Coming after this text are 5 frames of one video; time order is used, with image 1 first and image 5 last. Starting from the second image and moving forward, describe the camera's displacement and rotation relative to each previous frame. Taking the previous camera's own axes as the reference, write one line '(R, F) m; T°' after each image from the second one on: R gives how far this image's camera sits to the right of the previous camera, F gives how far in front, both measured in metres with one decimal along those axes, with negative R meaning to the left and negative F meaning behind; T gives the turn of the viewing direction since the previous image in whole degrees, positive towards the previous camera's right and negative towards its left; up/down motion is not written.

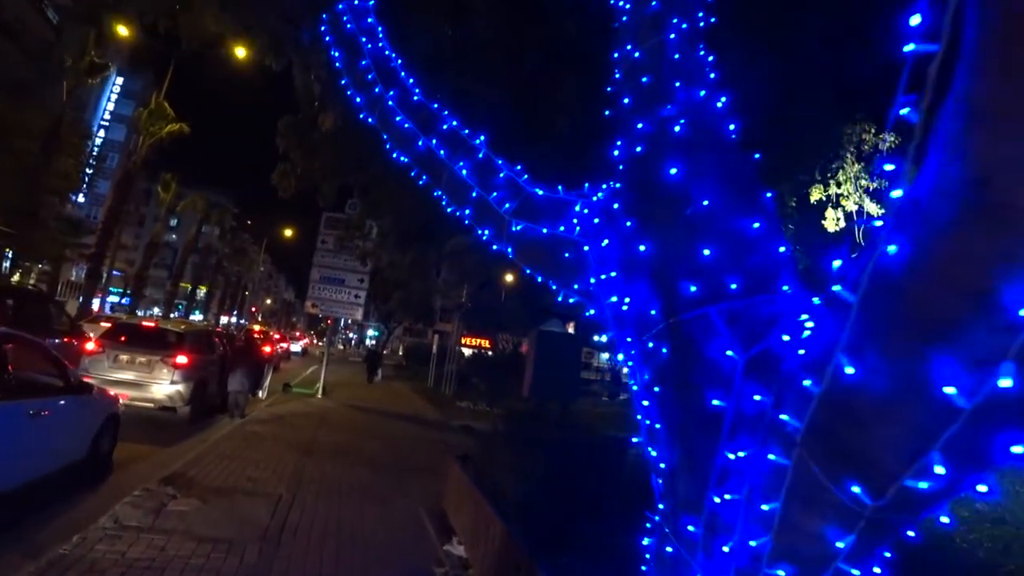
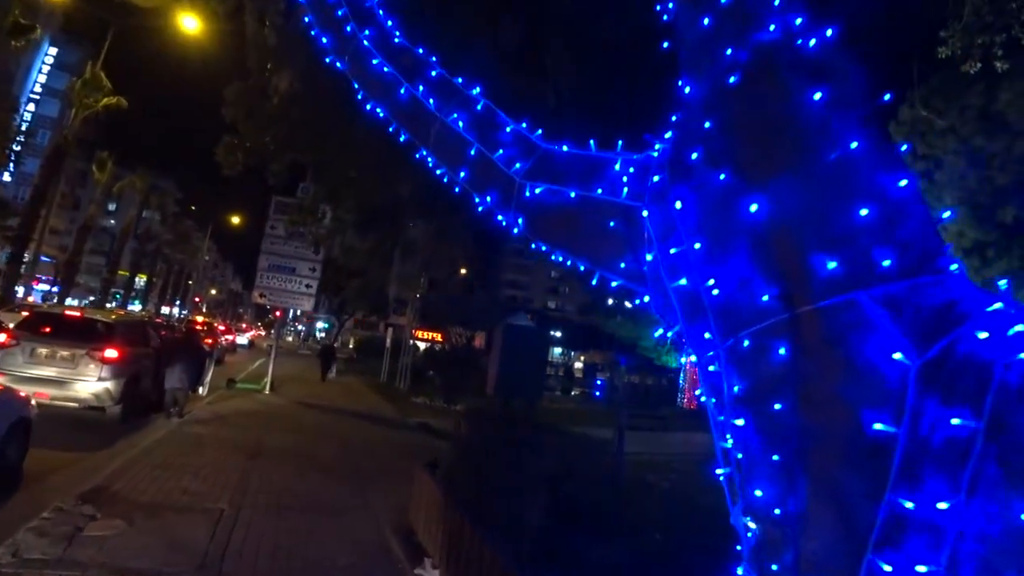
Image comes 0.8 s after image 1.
(-0.2, +1.0) m; +3°
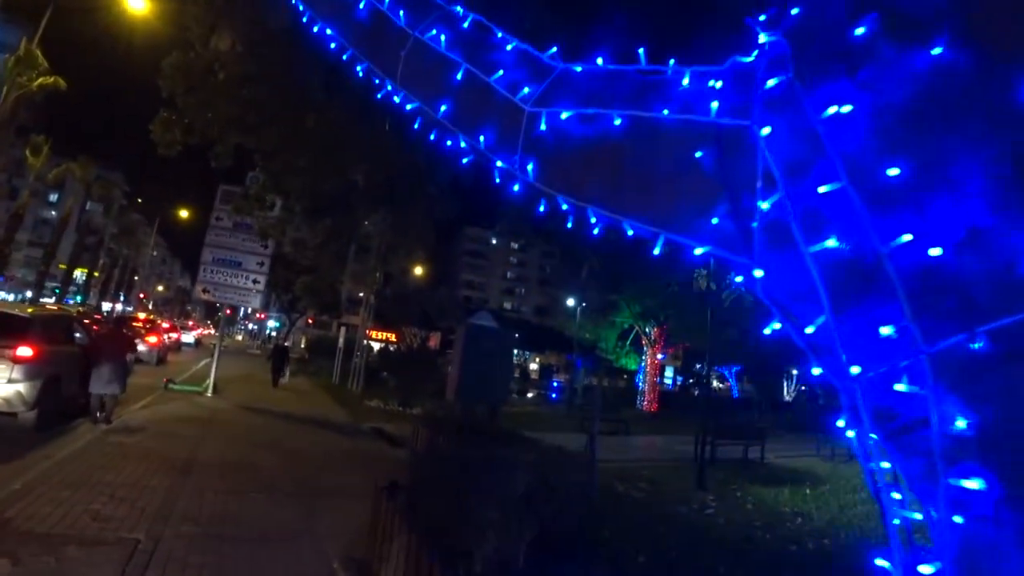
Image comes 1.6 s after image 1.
(-0.1, +1.1) m; +3°
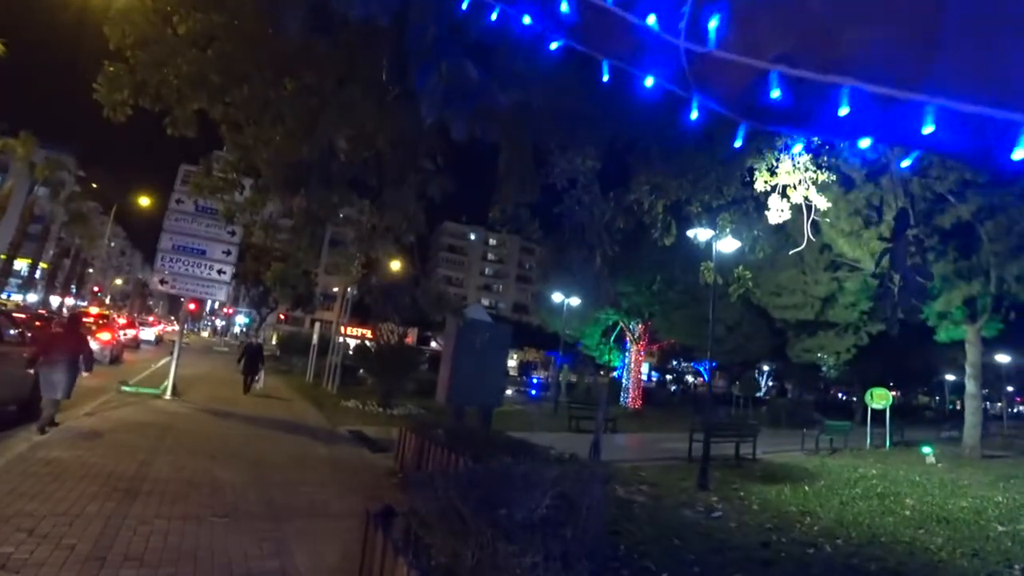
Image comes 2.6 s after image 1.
(-0.3, +1.3) m; +2°
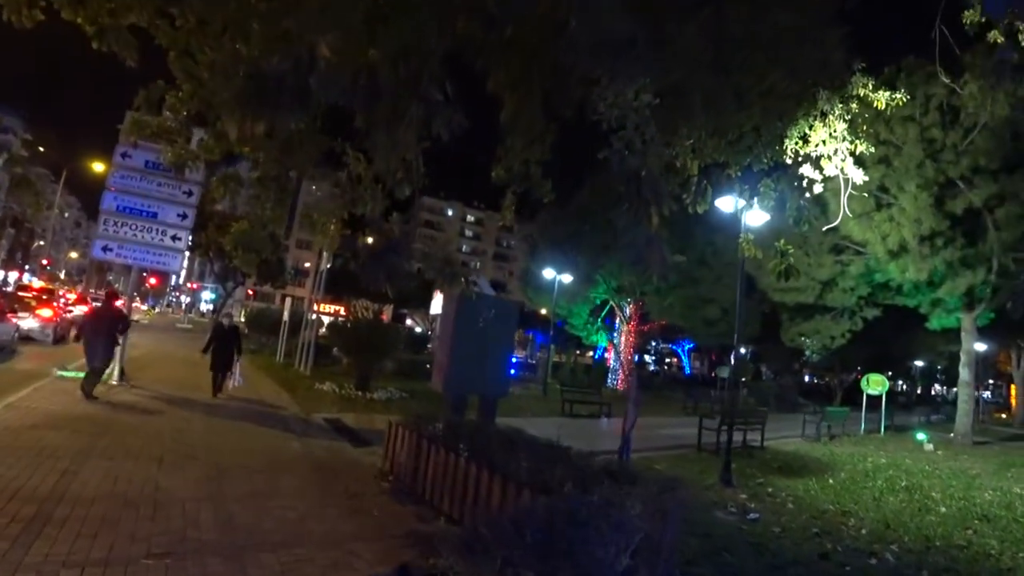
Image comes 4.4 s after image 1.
(-0.4, +1.9) m; +2°
